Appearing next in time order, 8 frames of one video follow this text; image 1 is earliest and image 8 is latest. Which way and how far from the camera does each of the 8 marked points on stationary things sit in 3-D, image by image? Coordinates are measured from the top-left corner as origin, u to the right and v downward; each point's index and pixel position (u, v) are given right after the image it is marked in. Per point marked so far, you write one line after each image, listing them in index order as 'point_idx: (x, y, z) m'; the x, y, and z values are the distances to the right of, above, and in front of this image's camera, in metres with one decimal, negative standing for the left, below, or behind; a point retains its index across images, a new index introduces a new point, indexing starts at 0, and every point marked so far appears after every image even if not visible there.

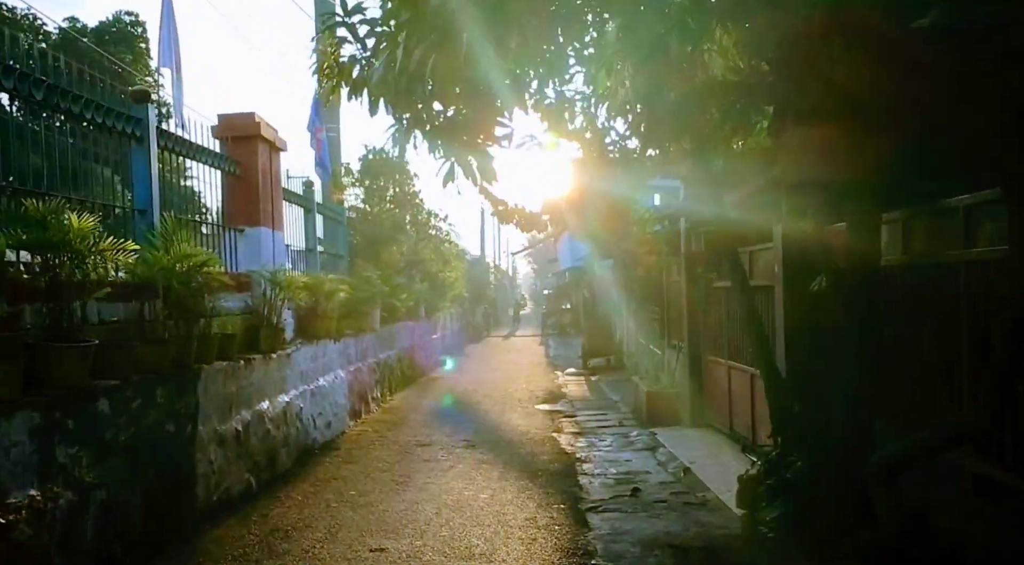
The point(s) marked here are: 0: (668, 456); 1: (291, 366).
0: (+1.4, -1.5, +7.9) m
1: (-1.9, -0.7, +7.8) m
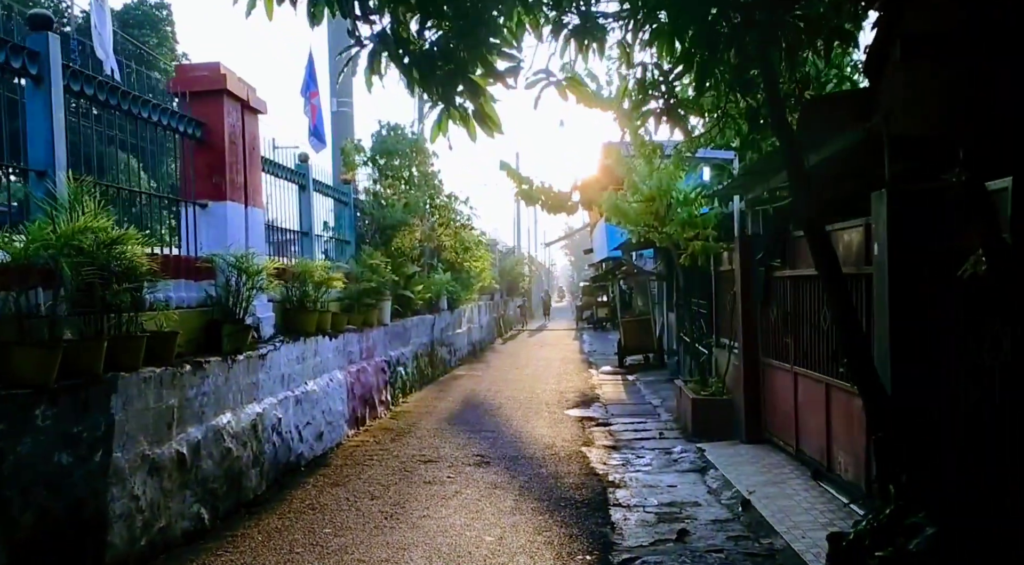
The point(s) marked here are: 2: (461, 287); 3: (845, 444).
0: (+1.5, -1.4, +6.5) m
1: (-1.7, -0.6, +6.5) m
2: (-0.9, -0.1, +16.5) m
3: (+2.1, -1.0, +5.8) m
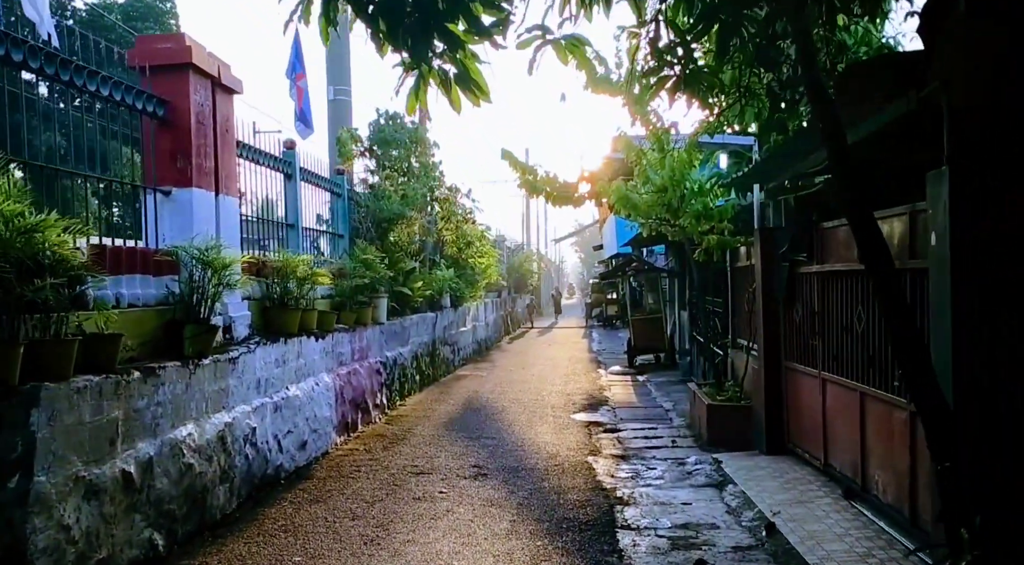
0: (+1.5, -1.4, +5.9) m
1: (-1.8, -0.6, +5.9) m
2: (-0.8, 0.0, +15.9) m
3: (+2.1, -1.0, +5.1) m
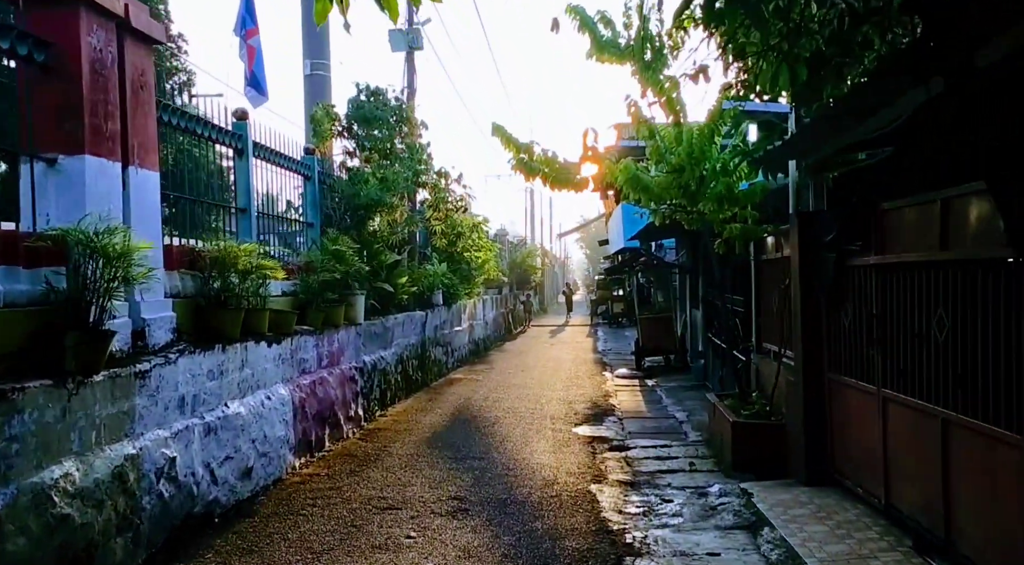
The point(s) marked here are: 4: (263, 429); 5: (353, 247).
0: (+1.4, -1.4, +4.7) m
1: (-1.9, -0.6, +4.7) m
2: (-0.9, +0.1, +14.7) m
3: (+2.0, -1.0, +3.9) m
4: (-1.7, -1.0, +6.2) m
5: (-1.6, +0.3, +8.9) m
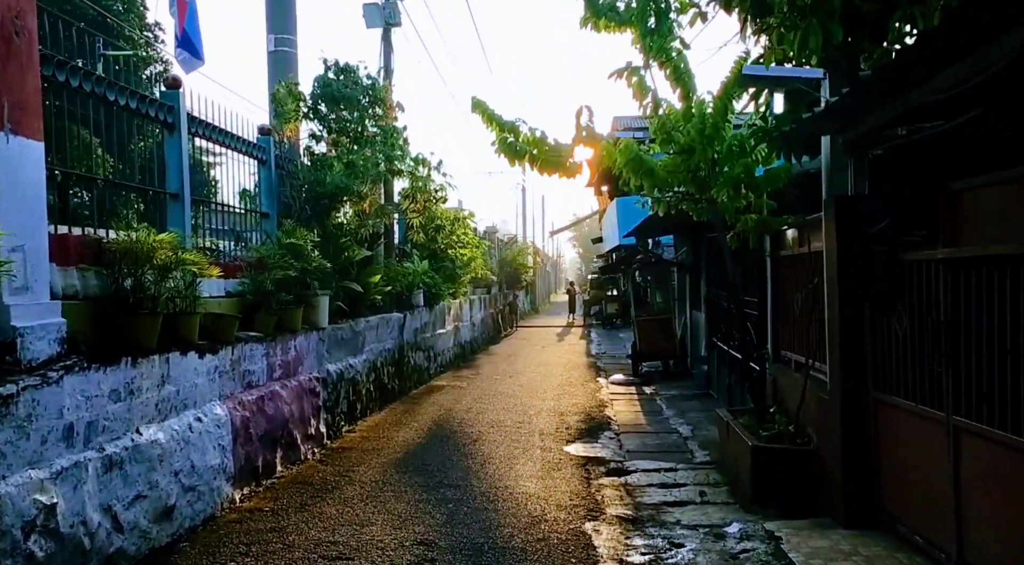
0: (+1.3, -1.4, +3.6) m
1: (-2.0, -0.6, +3.6) m
2: (-1.0, +0.1, +13.6) m
3: (+1.9, -1.0, +2.9) m
4: (-1.8, -1.0, +5.1) m
5: (-1.7, +0.4, +7.8) m
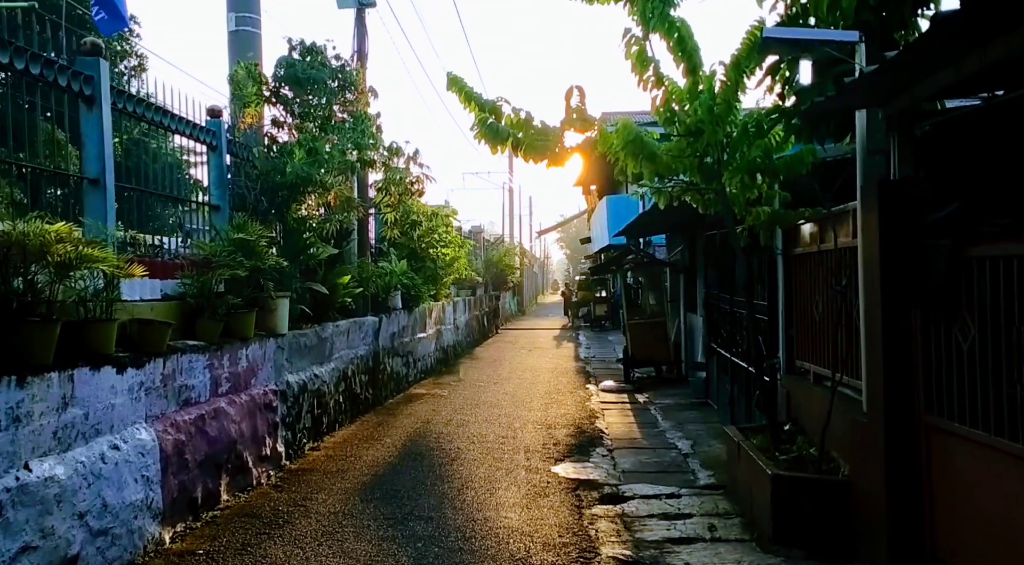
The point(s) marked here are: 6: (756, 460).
0: (+1.2, -1.4, +2.8) m
1: (-2.0, -0.6, +2.8) m
2: (-1.3, +0.1, +12.7) m
3: (+1.8, -1.0, +2.1) m
4: (-1.9, -1.0, +4.3) m
5: (-1.8, +0.3, +7.0) m
6: (+1.4, -1.0, +5.3) m
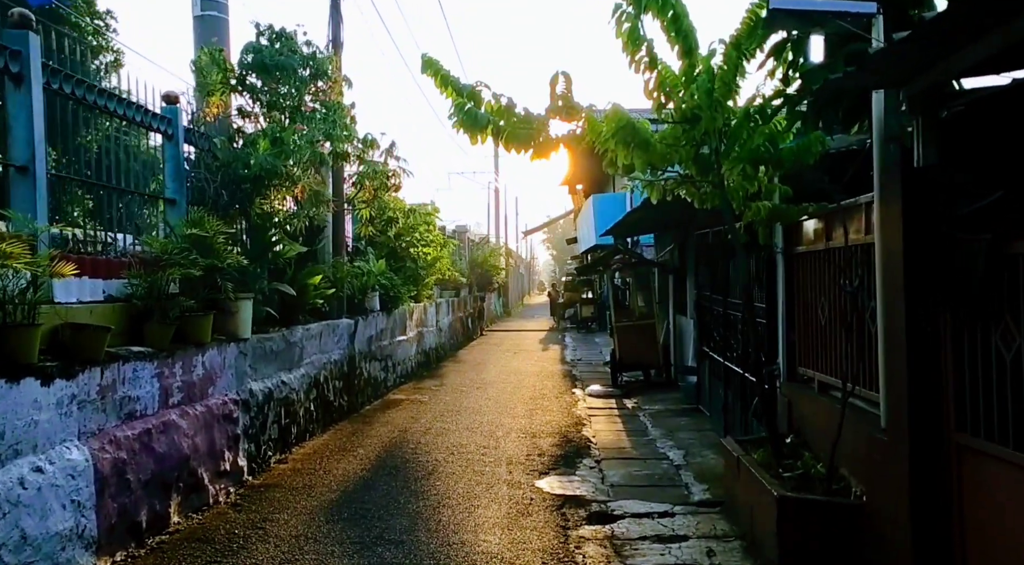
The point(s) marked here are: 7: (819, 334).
0: (+1.1, -1.4, +2.3) m
1: (-2.1, -0.6, +2.2) m
2: (-1.5, 0.0, +12.2) m
3: (+1.7, -1.0, +1.6) m
4: (-2.0, -1.0, +3.7) m
5: (-2.0, +0.3, +6.4) m
6: (+1.3, -1.0, +4.8) m
7: (+1.9, -0.3, +5.5) m
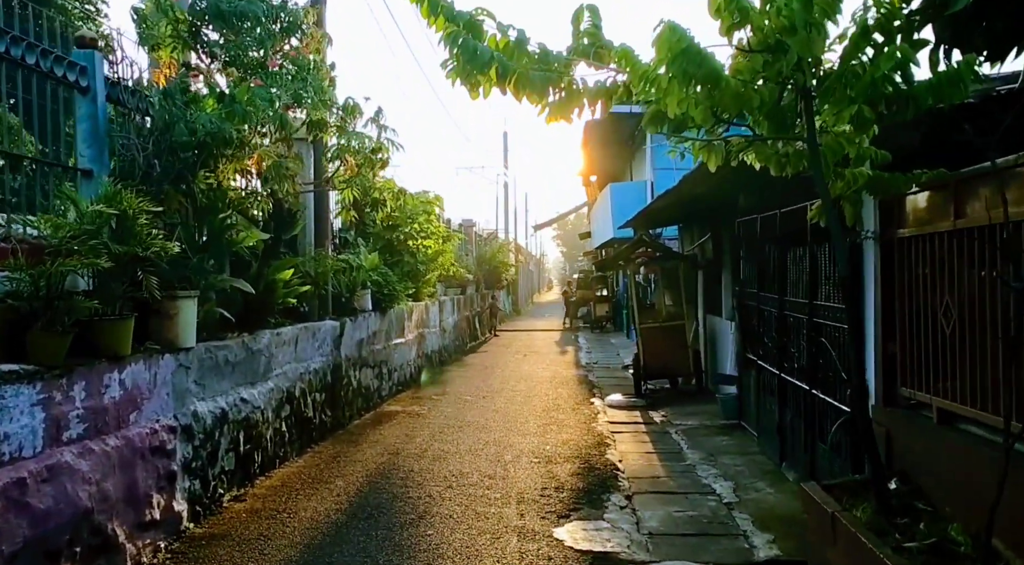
0: (+1.1, -1.4, +0.9) m
1: (-2.1, -0.5, +0.8) m
2: (-1.4, +0.1, +10.8) m
3: (+1.8, -1.0, +0.1) m
4: (-2.0, -1.0, +2.3) m
5: (-1.9, +0.4, +5.0) m
6: (+1.3, -1.0, +3.4) m
7: (+1.9, -0.3, +4.1) m
